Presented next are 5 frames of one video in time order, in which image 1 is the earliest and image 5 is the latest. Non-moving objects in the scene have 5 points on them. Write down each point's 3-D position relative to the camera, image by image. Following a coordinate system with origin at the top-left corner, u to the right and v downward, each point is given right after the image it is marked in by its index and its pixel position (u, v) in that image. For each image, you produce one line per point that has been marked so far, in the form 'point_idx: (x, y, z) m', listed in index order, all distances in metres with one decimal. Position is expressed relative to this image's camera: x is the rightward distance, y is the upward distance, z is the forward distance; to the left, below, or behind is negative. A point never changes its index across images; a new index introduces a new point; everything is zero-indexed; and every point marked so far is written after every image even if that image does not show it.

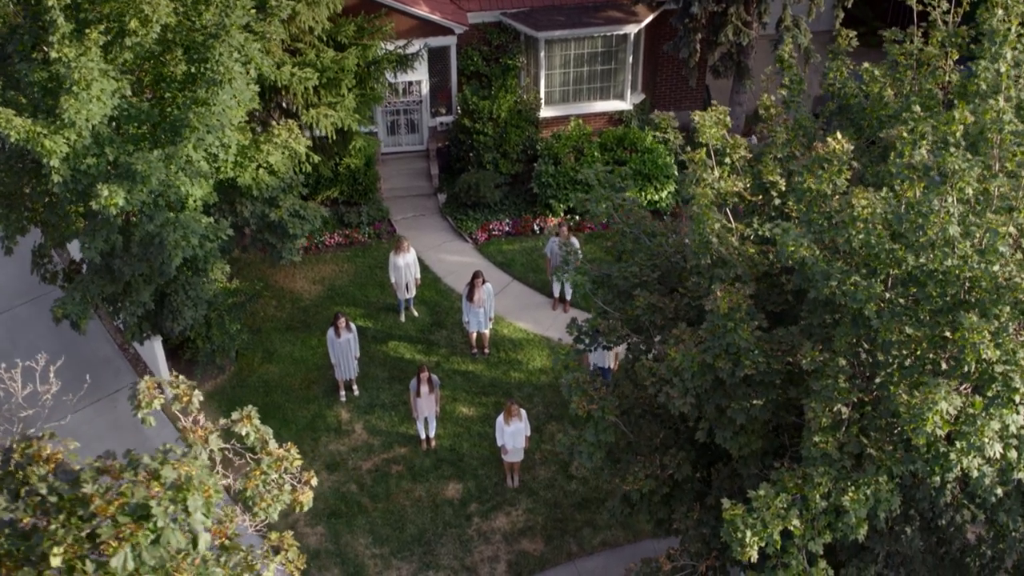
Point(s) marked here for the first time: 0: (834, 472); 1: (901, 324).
0: (+2.2, -1.3, +7.7) m
1: (+2.7, -0.2, +7.6) m
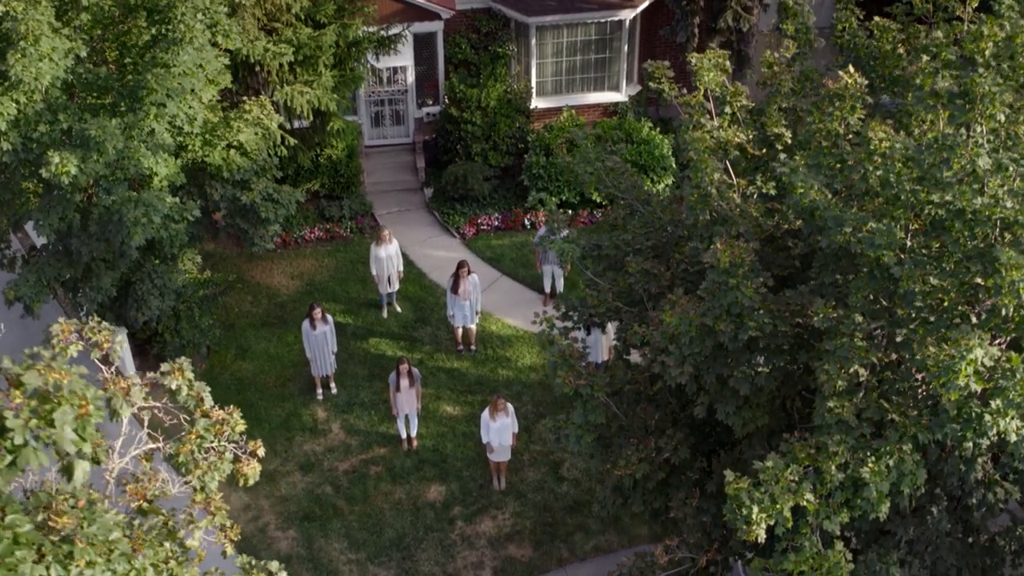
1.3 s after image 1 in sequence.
0: (+2.1, -0.9, +6.8) m
1: (+2.5, +0.1, +6.8) m
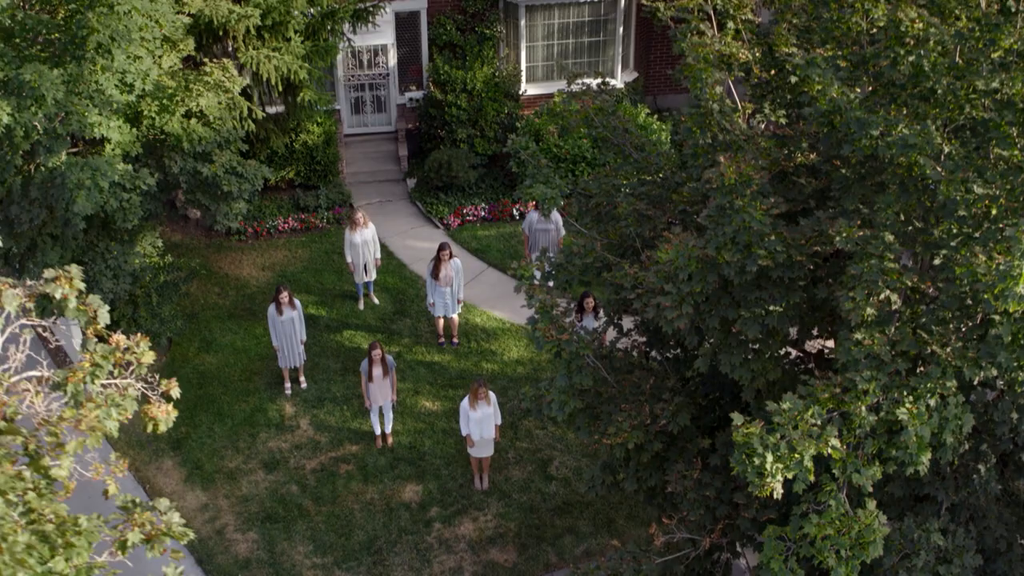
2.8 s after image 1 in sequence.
0: (+1.9, -0.5, +5.6) m
1: (+2.3, +0.6, +5.7) m
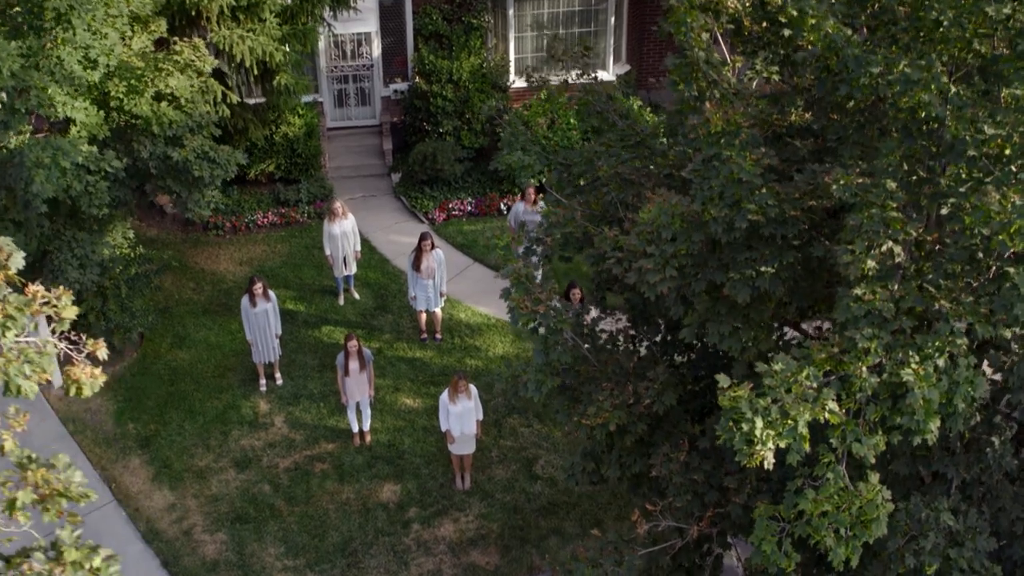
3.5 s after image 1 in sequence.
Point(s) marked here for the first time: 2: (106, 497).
0: (+1.7, -0.2, +5.1) m
1: (+2.2, +0.8, +5.1) m
2: (-4.2, -2.2, +11.4) m
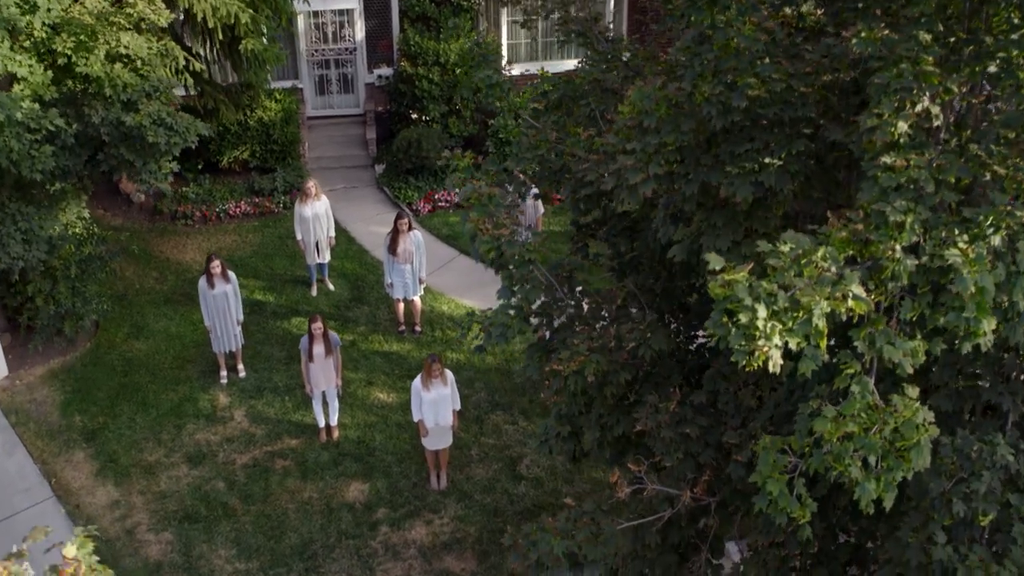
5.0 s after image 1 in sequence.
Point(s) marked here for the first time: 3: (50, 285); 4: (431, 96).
0: (+1.5, +0.3, +4.0) m
1: (+1.9, +1.3, +4.1) m
2: (-4.3, -1.9, +10.3) m
3: (-4.9, 0.0, +11.8) m
4: (-1.1, +2.5, +14.7) m
